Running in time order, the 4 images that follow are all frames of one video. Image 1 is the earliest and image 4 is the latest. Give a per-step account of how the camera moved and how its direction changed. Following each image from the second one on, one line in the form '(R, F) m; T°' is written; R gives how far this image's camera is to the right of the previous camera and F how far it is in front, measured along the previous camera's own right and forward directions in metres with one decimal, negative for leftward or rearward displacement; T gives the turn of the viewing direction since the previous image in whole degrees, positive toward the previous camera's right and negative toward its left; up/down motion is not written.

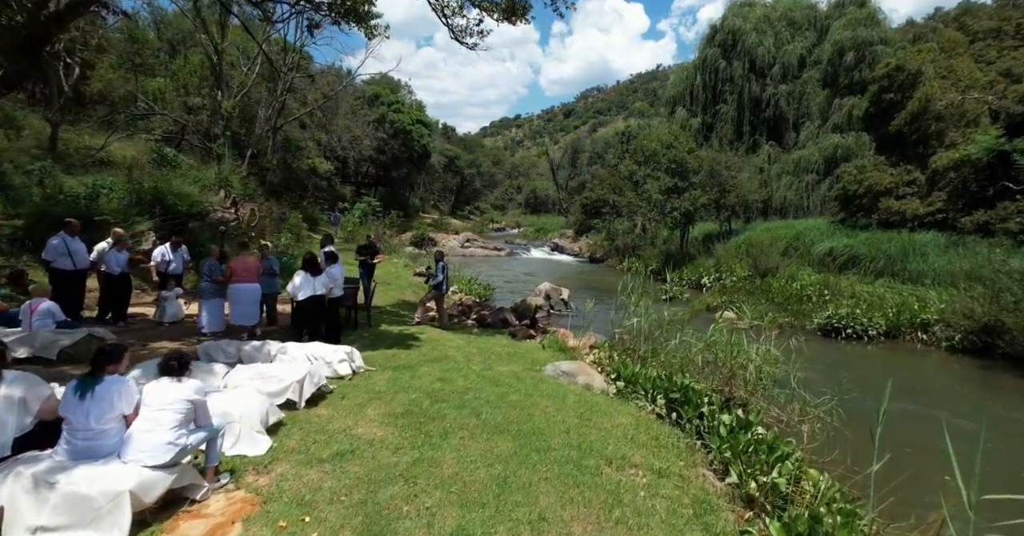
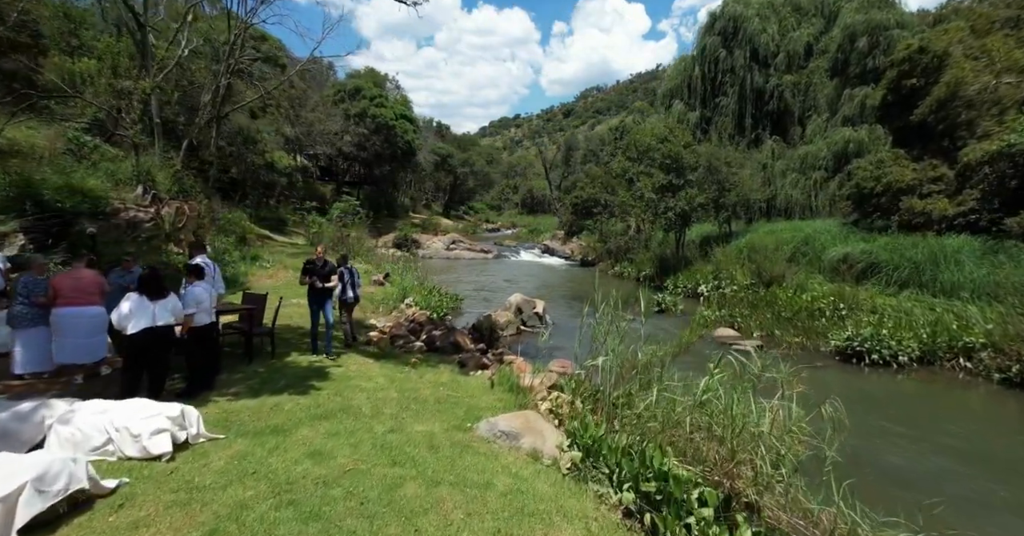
(+0.9, +2.2) m; 0°
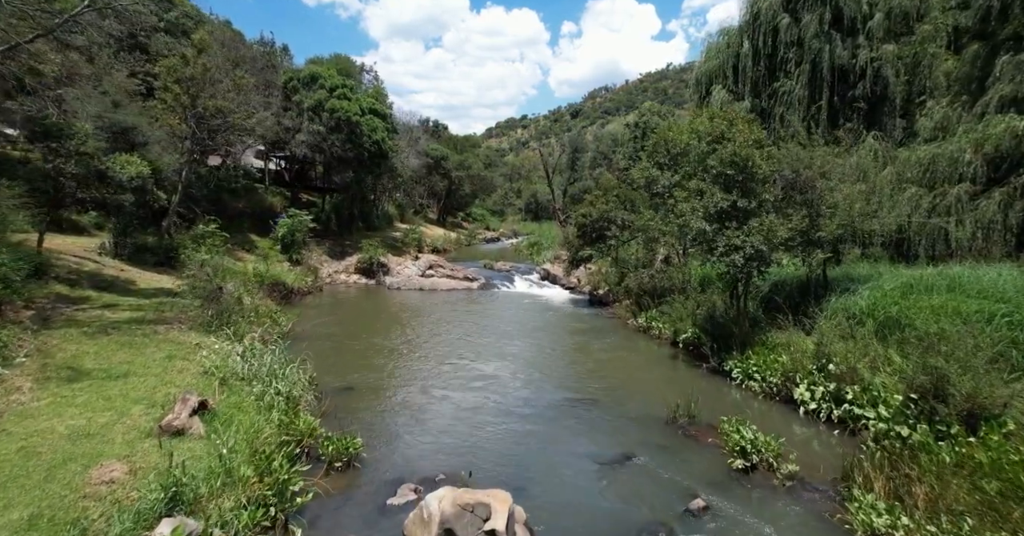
(+1.0, +8.4) m; -1°
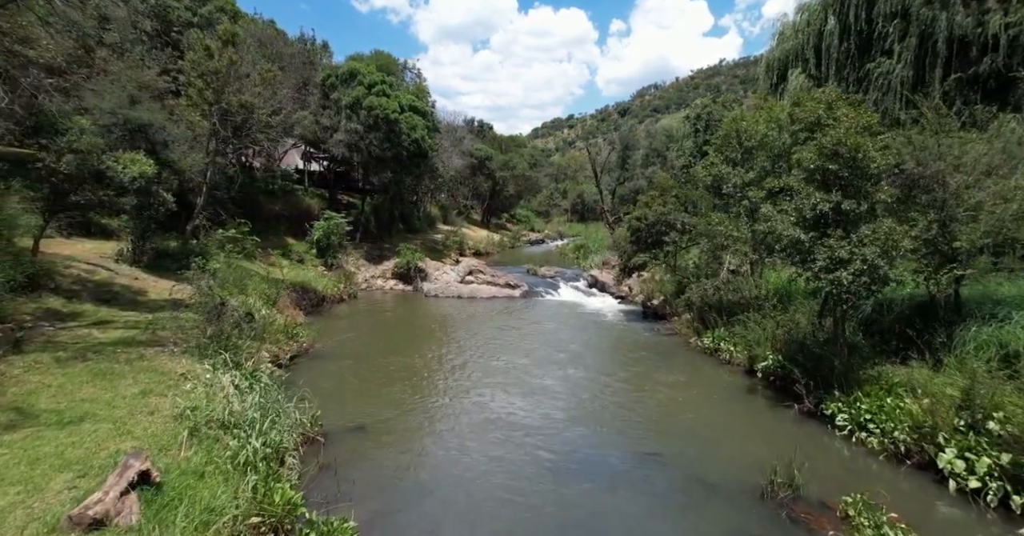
(0.0, +2.4) m; -5°
